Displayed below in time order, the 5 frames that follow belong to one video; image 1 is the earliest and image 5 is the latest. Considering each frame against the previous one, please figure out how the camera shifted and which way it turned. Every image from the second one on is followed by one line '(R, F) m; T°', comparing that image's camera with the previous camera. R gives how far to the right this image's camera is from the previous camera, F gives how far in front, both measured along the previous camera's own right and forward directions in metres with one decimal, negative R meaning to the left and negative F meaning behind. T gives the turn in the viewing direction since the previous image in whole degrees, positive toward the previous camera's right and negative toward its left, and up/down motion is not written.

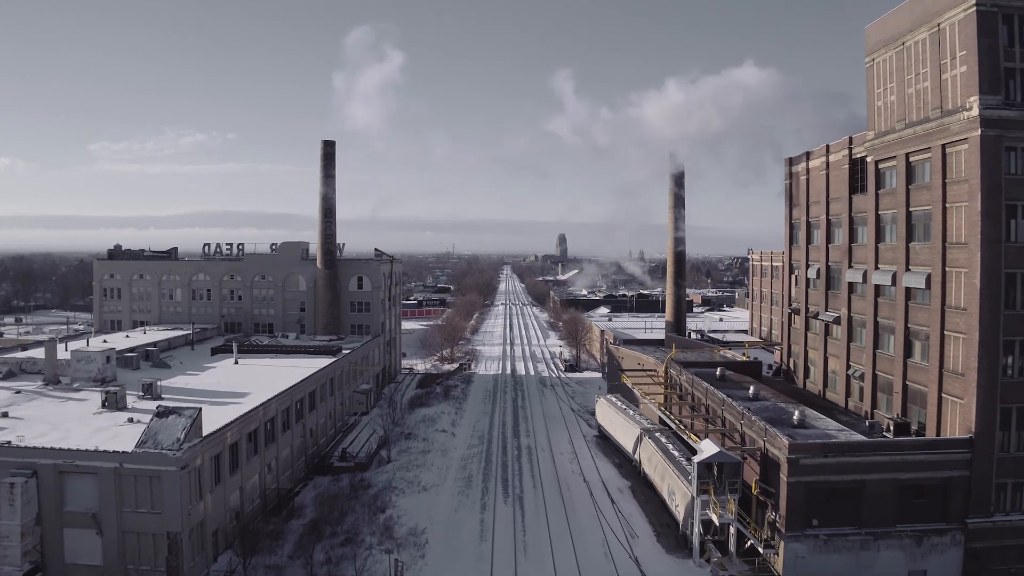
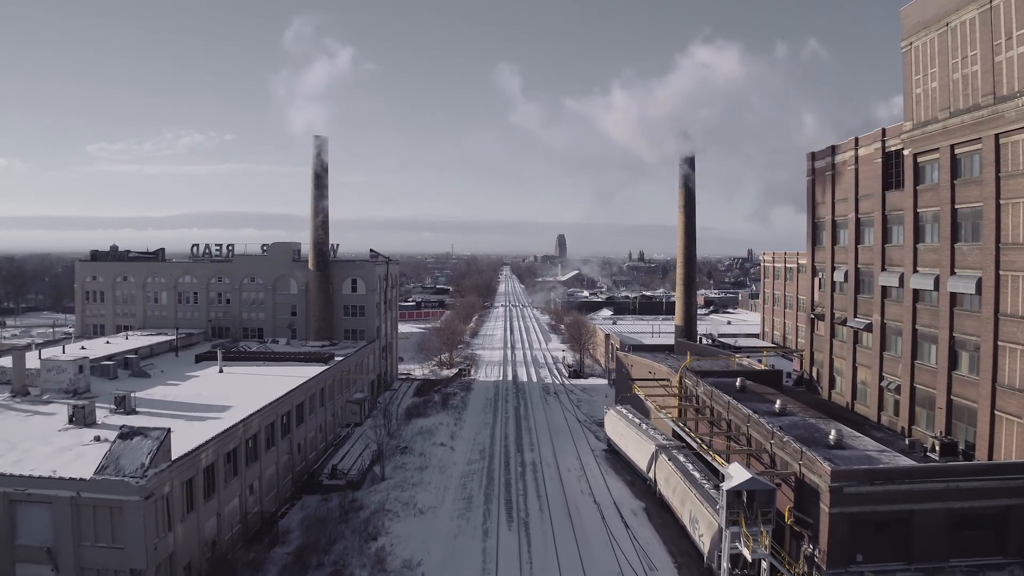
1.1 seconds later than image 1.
(-0.2, +1.9) m; 0°
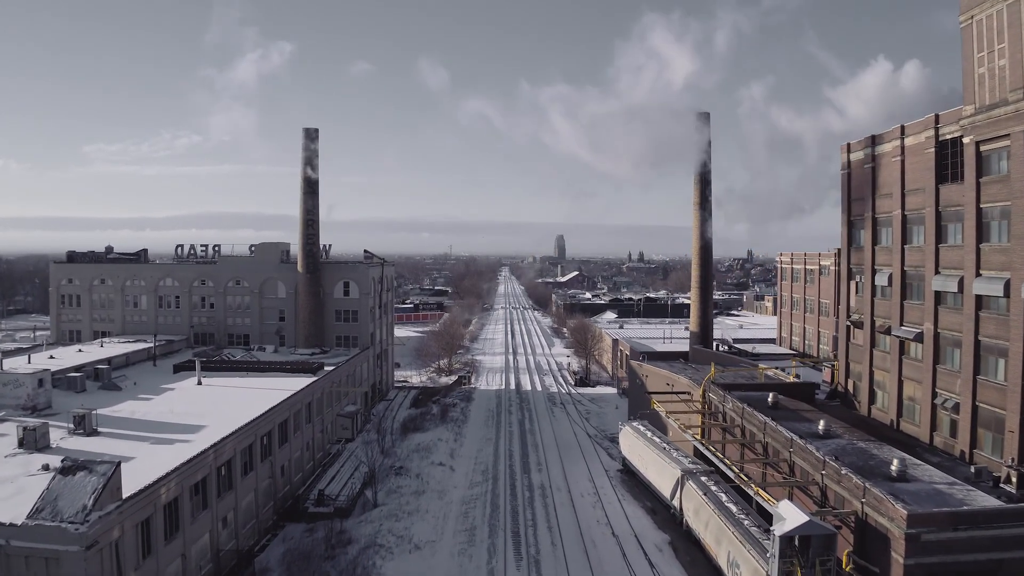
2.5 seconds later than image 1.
(-0.3, +2.4) m; 0°
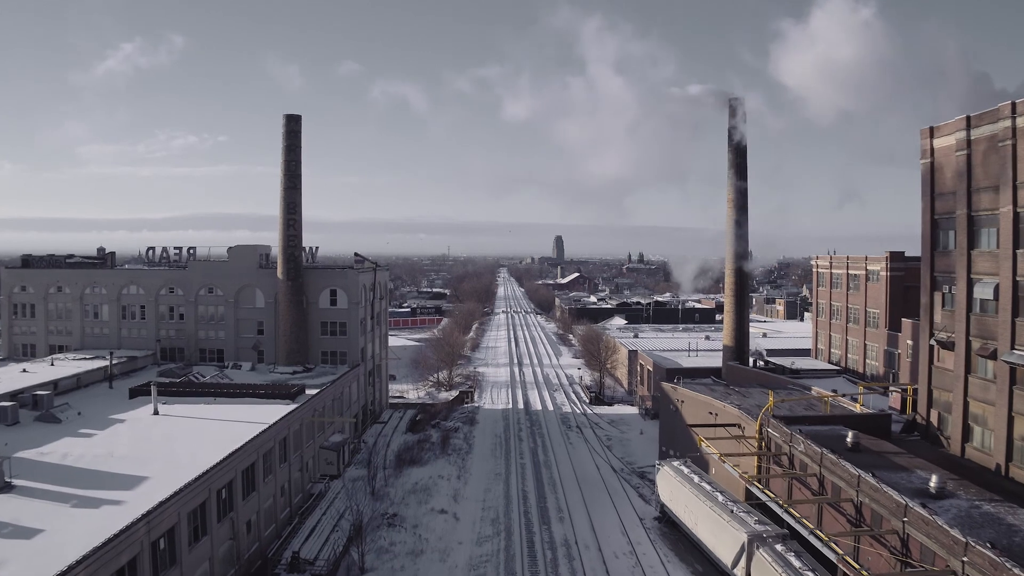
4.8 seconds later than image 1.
(-0.6, +4.1) m; 0°
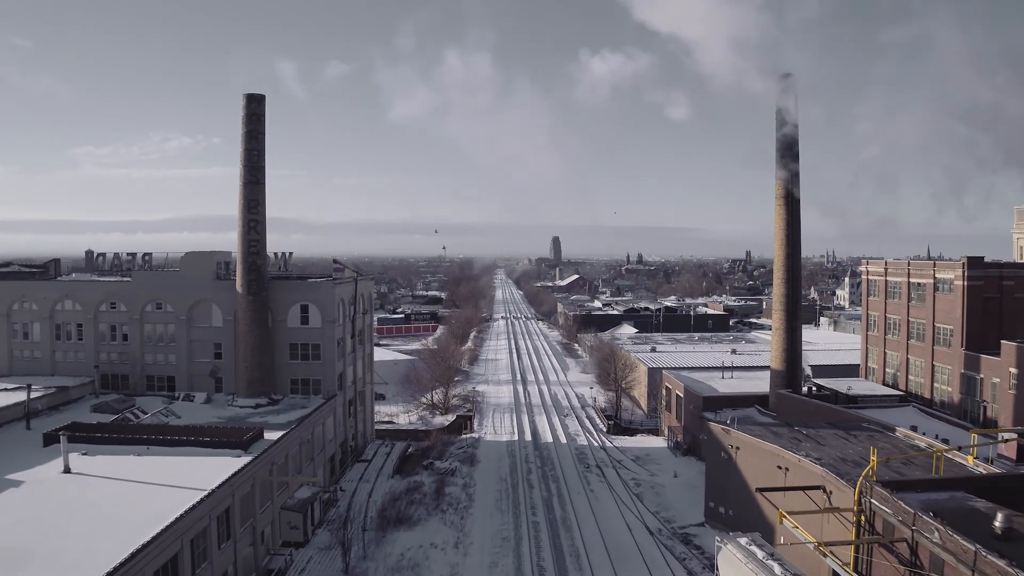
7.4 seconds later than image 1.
(-0.4, +5.0) m; 0°
